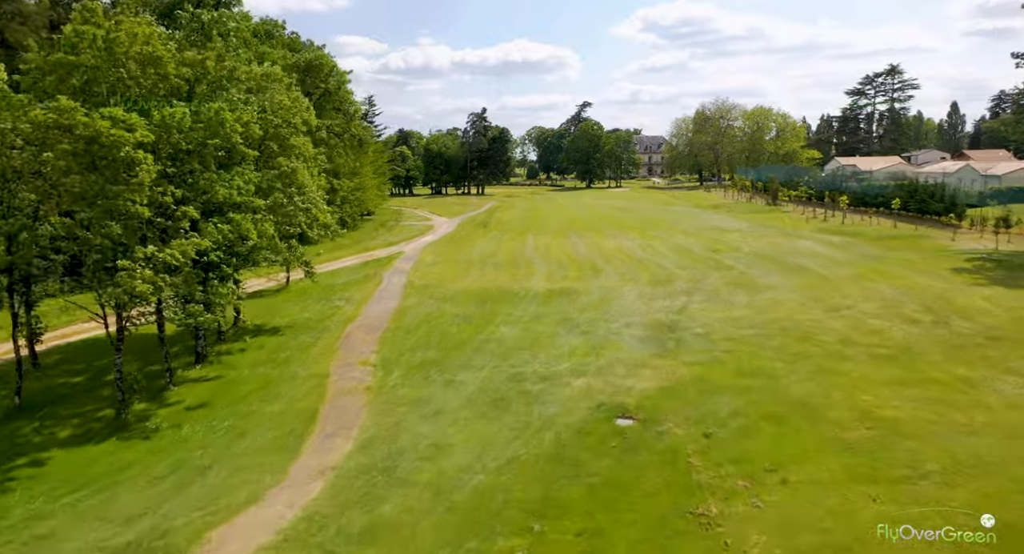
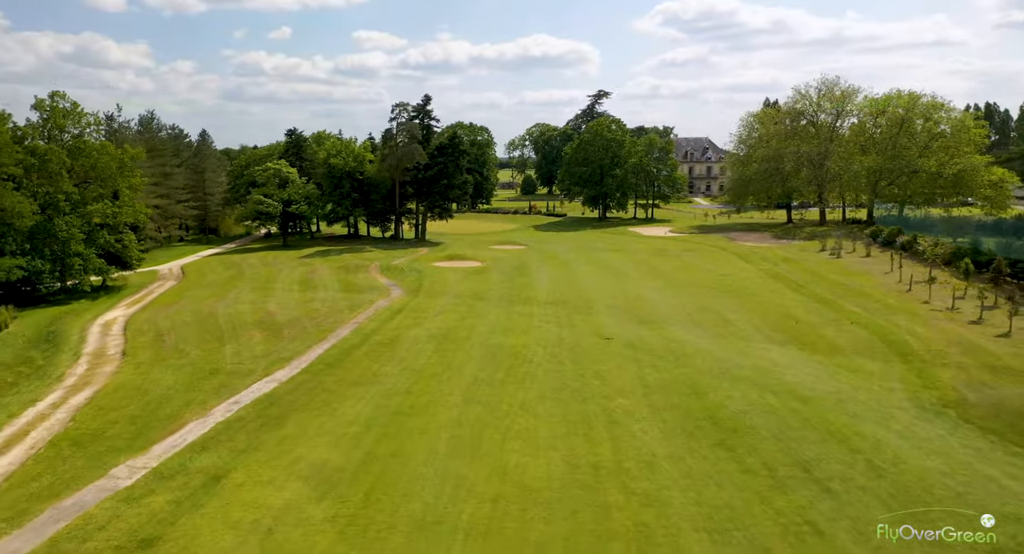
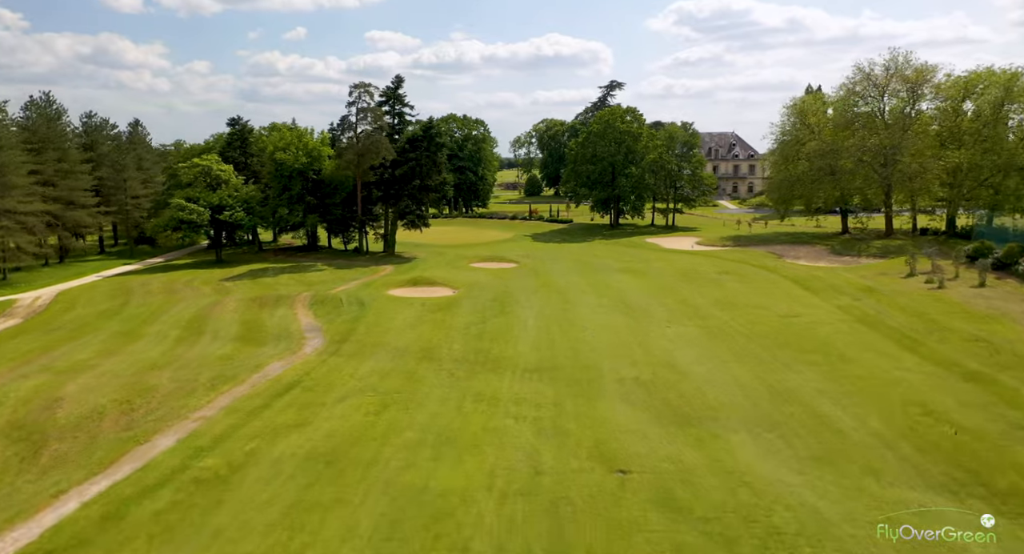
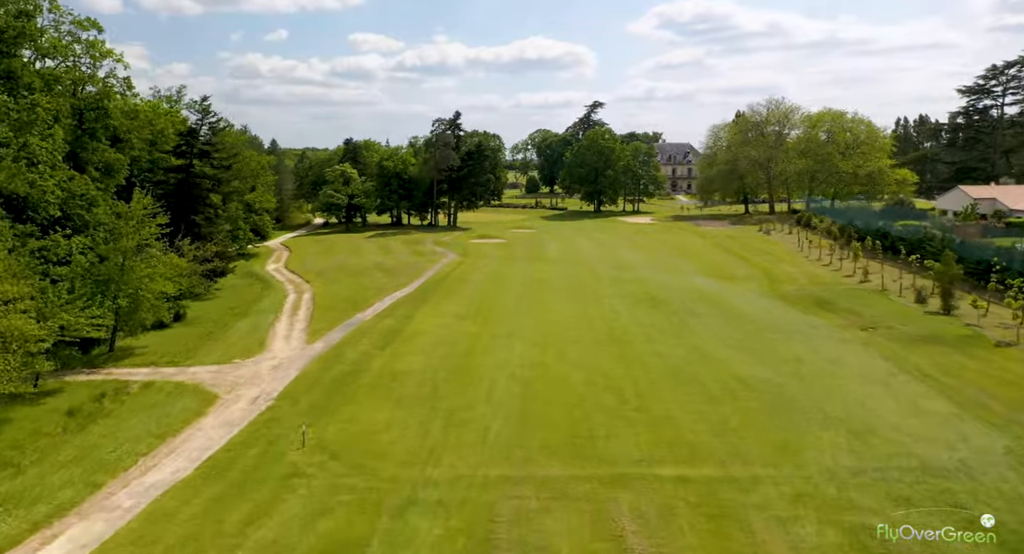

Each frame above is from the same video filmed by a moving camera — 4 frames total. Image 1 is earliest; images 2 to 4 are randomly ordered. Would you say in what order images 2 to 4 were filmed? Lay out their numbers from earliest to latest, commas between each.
4, 2, 3
